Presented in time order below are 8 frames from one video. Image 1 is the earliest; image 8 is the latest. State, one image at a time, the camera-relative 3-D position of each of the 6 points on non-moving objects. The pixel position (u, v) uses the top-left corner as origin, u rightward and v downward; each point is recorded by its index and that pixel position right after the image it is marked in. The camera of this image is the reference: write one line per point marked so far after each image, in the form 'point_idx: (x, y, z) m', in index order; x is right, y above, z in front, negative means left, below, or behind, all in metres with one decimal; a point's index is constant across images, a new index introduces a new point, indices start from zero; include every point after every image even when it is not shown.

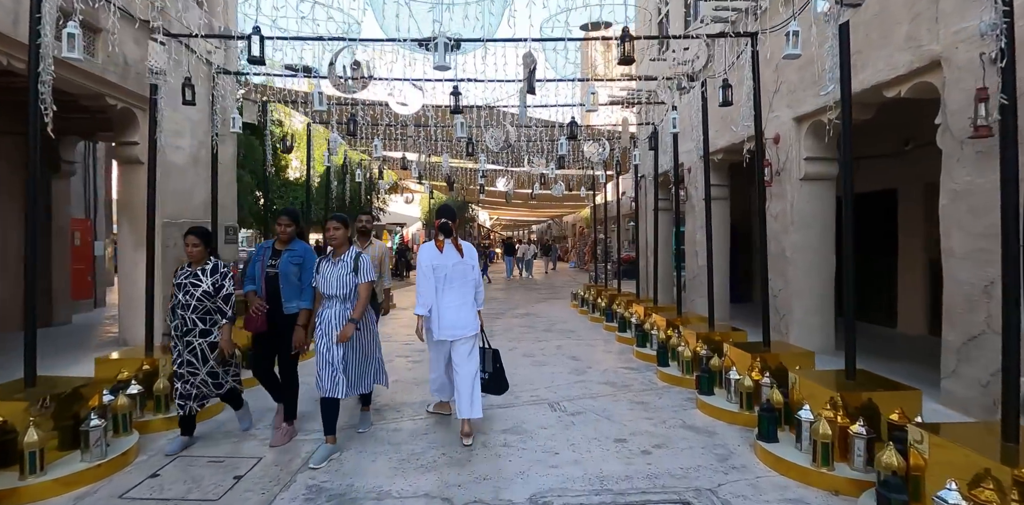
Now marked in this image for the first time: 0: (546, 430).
0: (+0.3, -1.3, +3.8) m
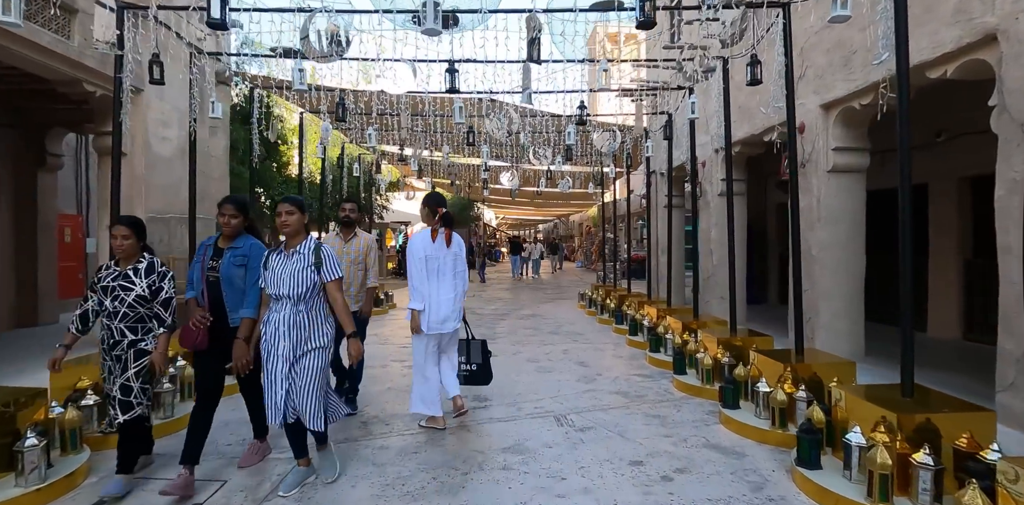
0: (+0.3, -1.3, +3.4) m
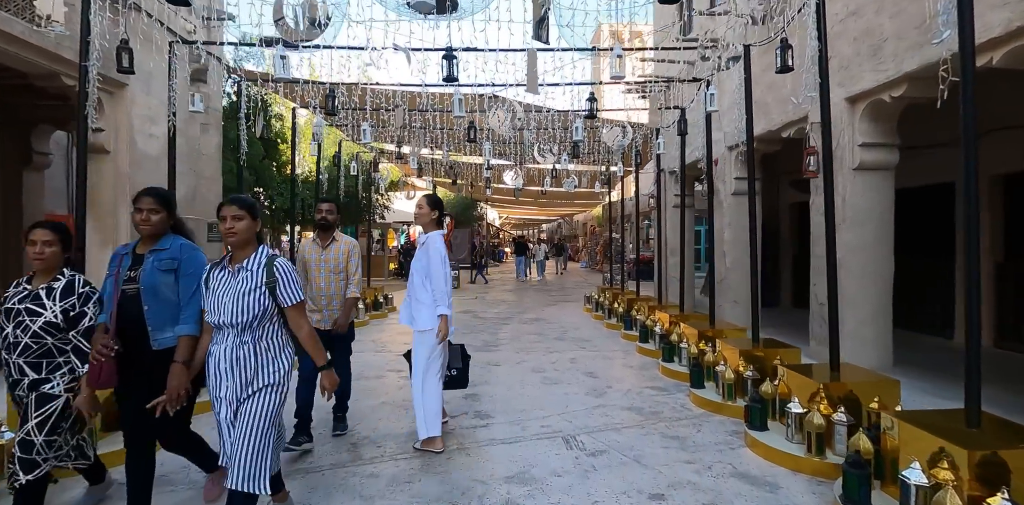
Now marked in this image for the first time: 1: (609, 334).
0: (+0.3, -1.3, +3.0) m
1: (+1.5, -1.2, +7.8) m
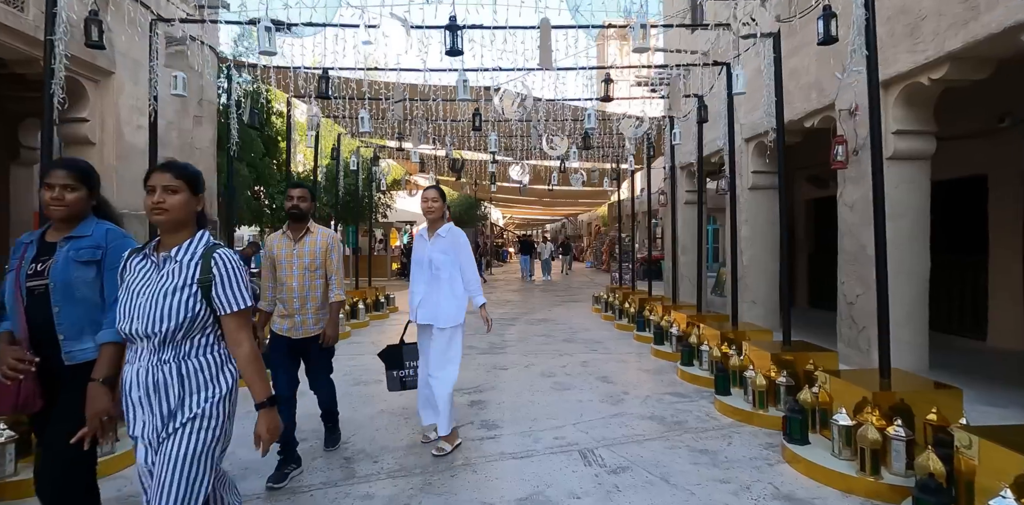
0: (+0.3, -1.3, +2.7) m
1: (+1.6, -1.2, +7.5) m
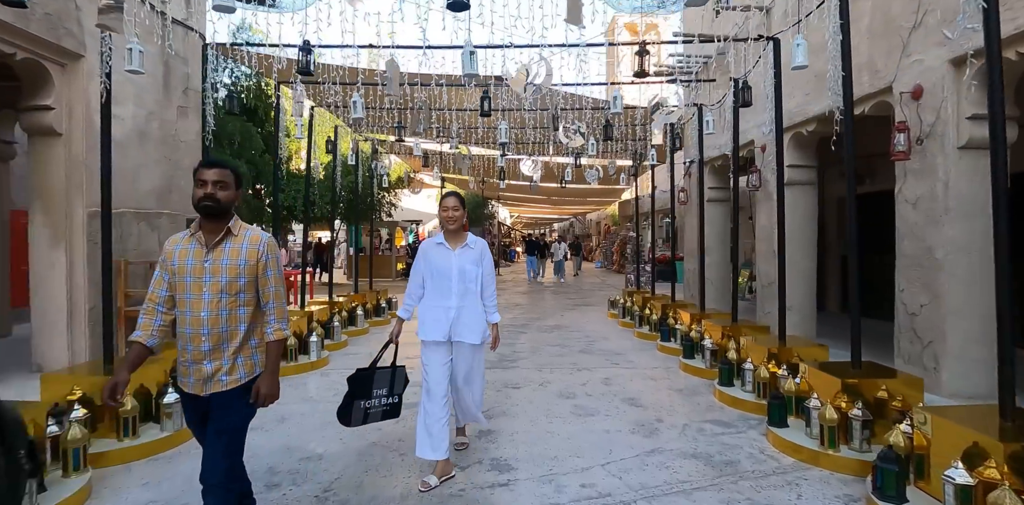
0: (+0.4, -1.3, +2.0) m
1: (+1.7, -1.2, +6.8) m
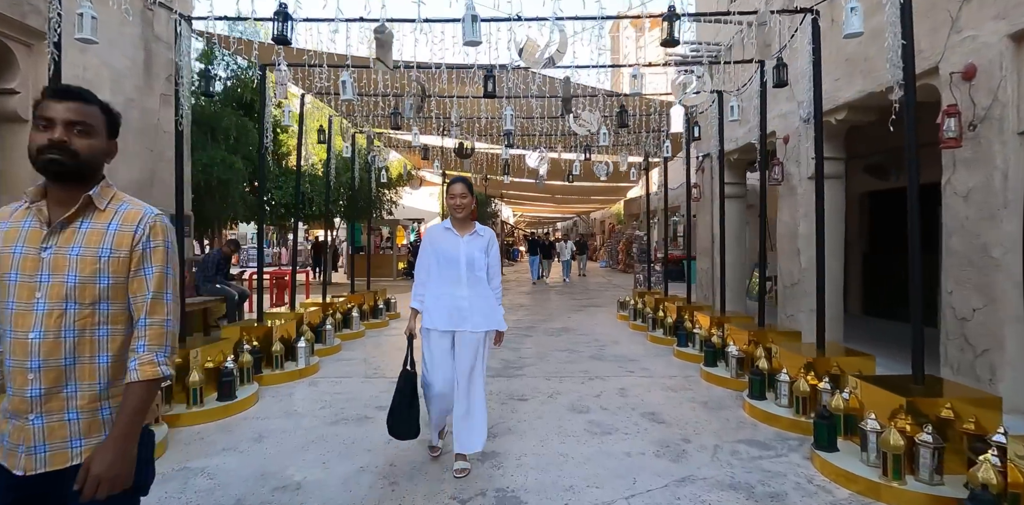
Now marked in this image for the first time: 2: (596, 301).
0: (+0.5, -1.3, +1.5) m
1: (+1.8, -1.2, +6.3) m
2: (+1.9, -1.1, +11.8) m
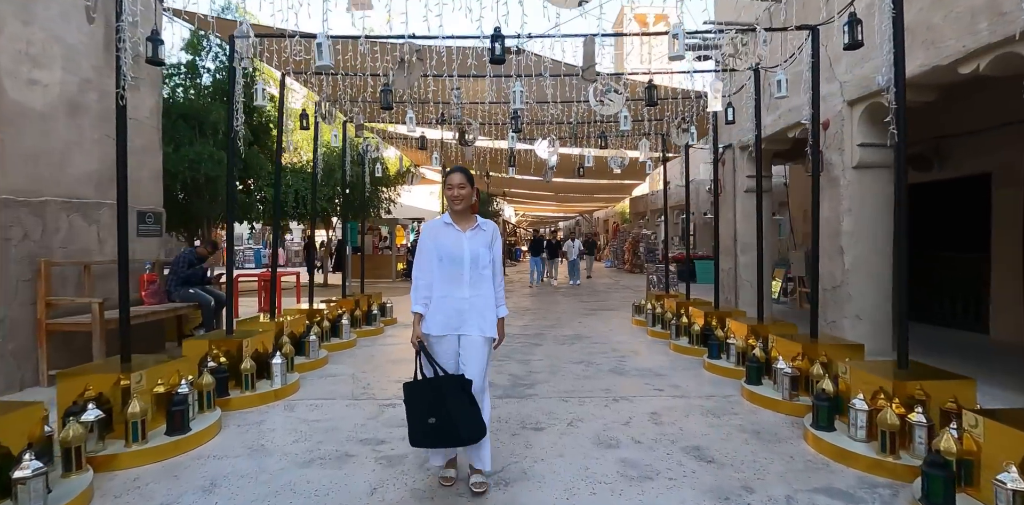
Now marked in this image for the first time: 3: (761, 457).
0: (+0.6, -1.3, +0.8) m
1: (+1.9, -1.2, +5.6) m
2: (+2.0, -1.1, +11.1) m
3: (+1.5, -1.2, +3.2) m
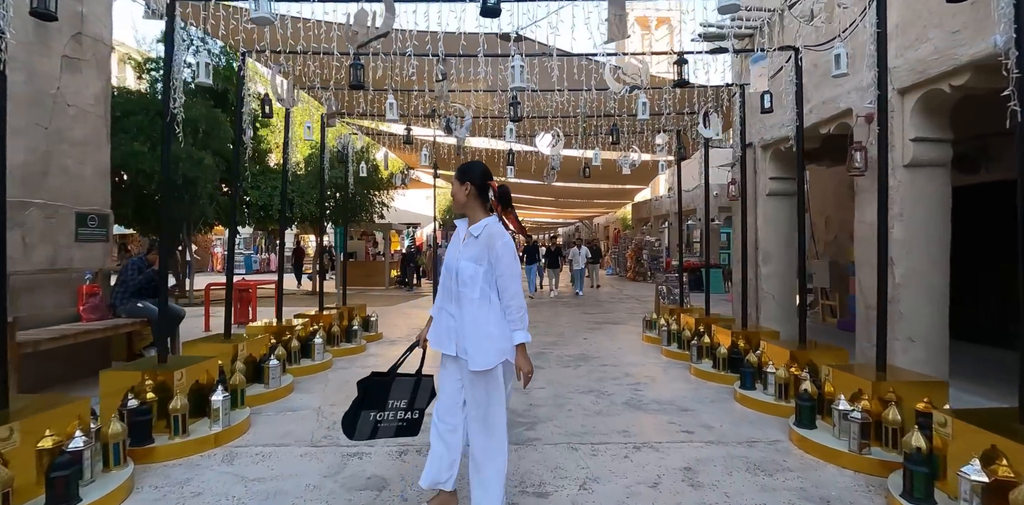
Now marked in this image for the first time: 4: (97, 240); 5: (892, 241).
0: (+0.5, -1.3, 0.0) m
1: (+1.8, -1.3, +4.8) m
2: (+2.0, -1.2, +10.2) m
3: (+1.5, -1.3, +2.4) m
4: (-4.3, +0.1, +5.4) m
5: (+3.8, +0.1, +5.2) m
